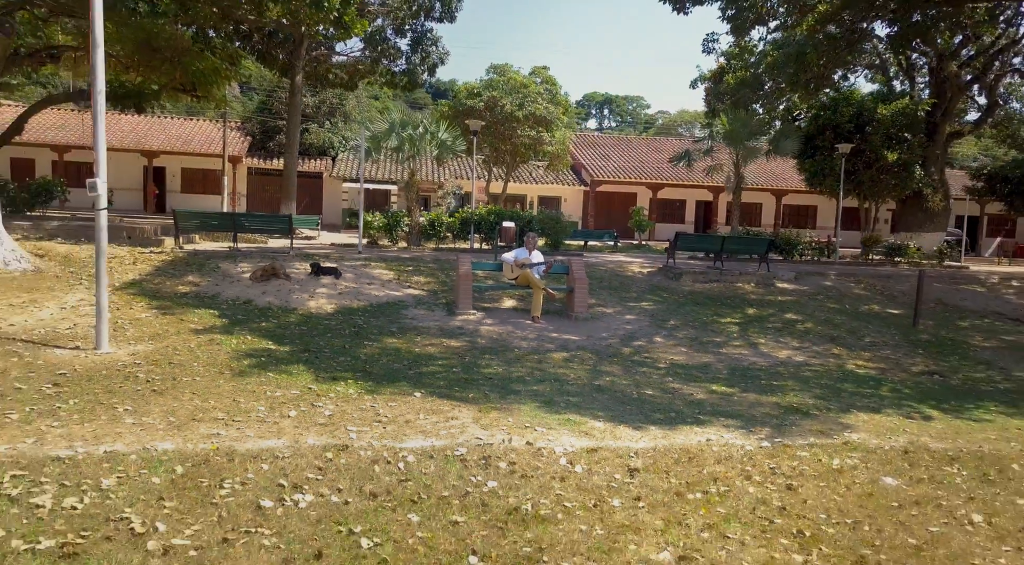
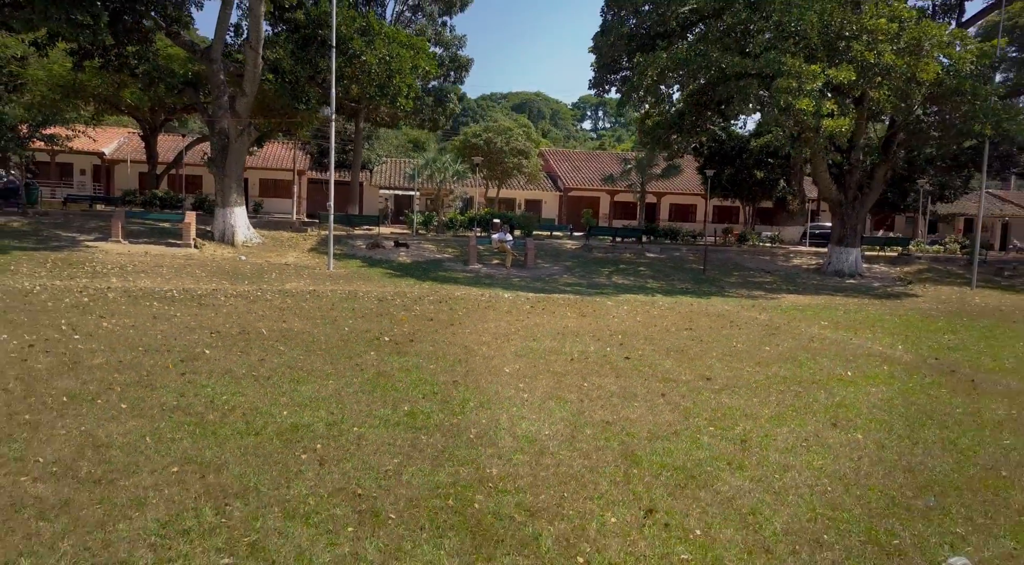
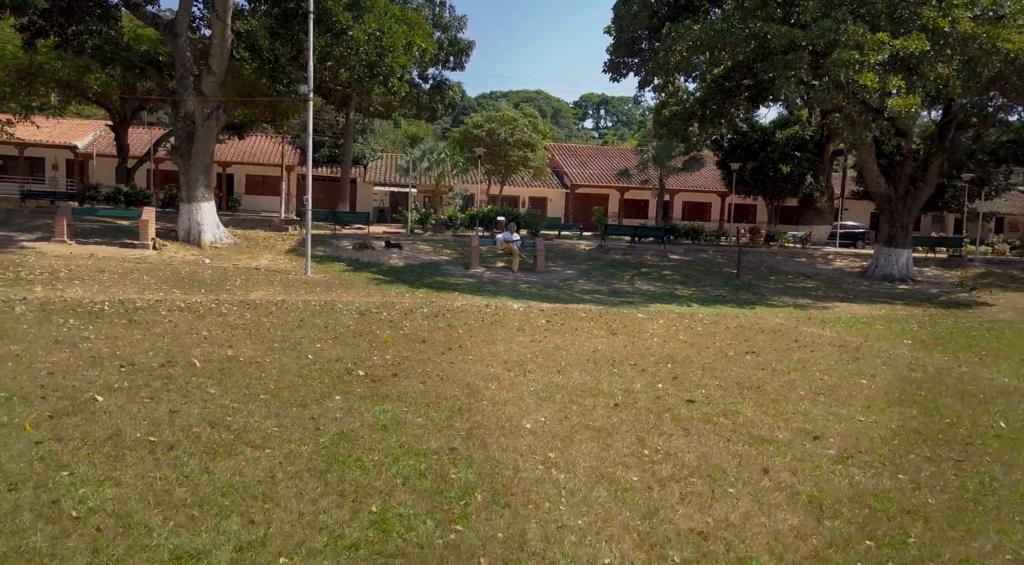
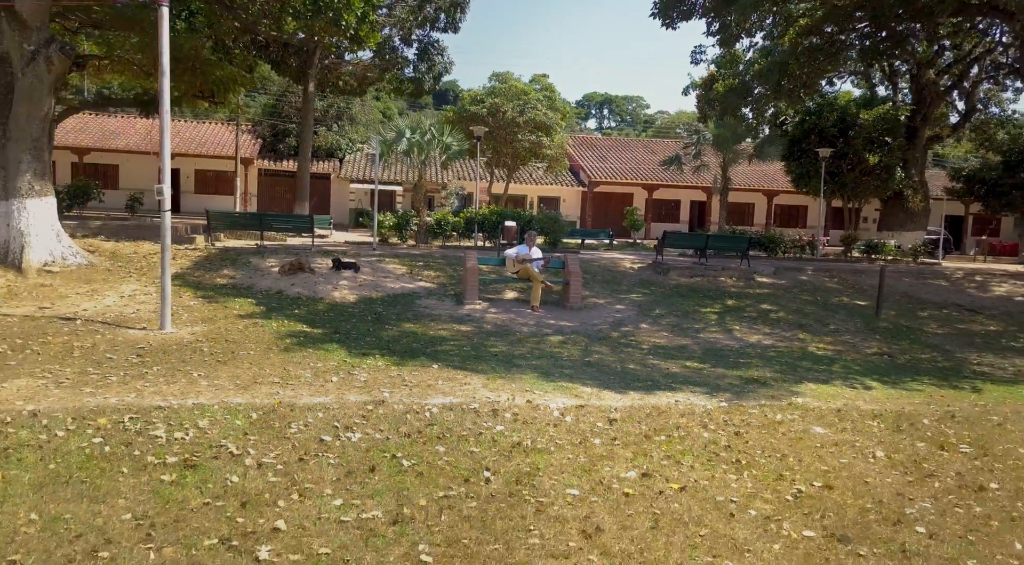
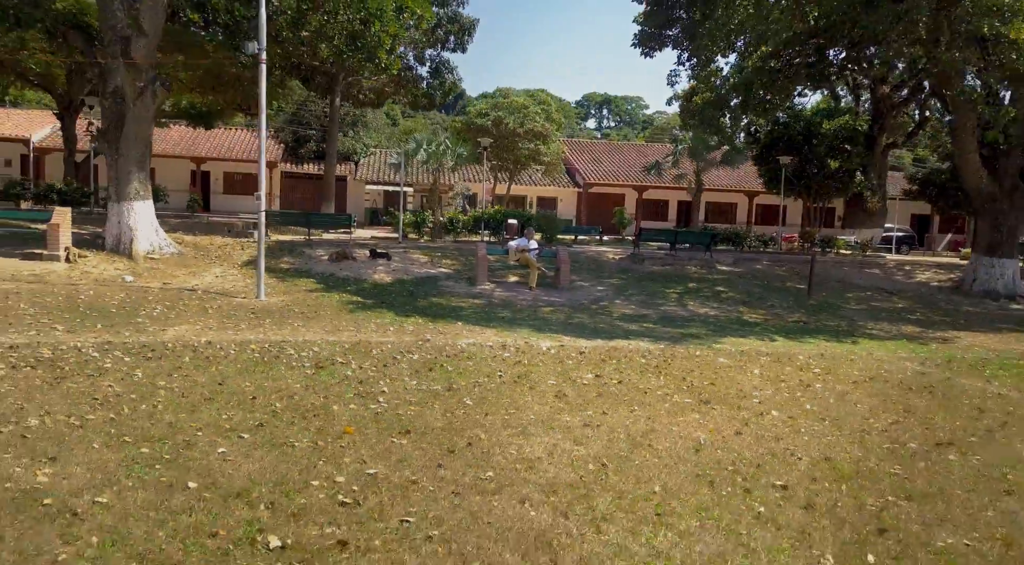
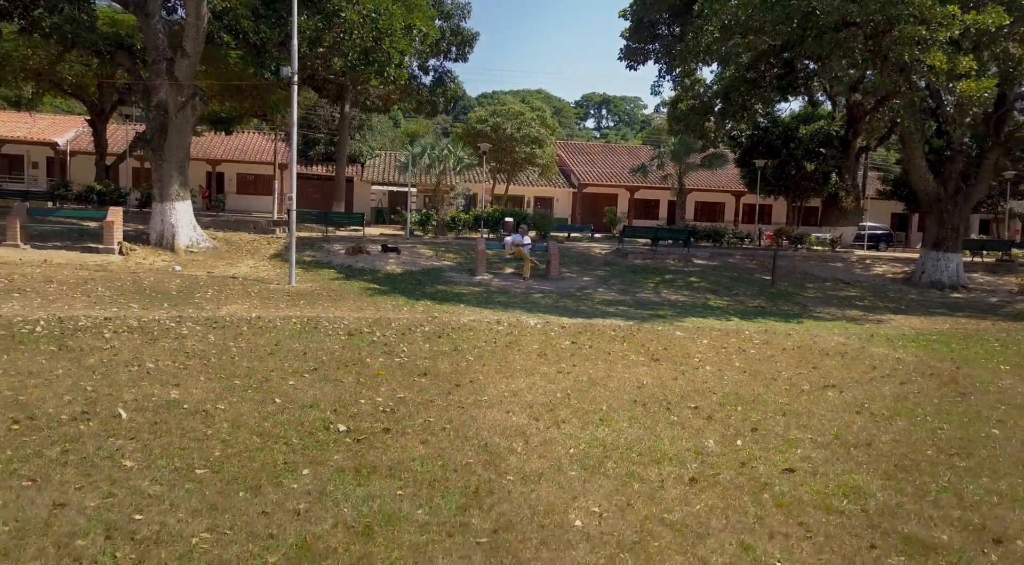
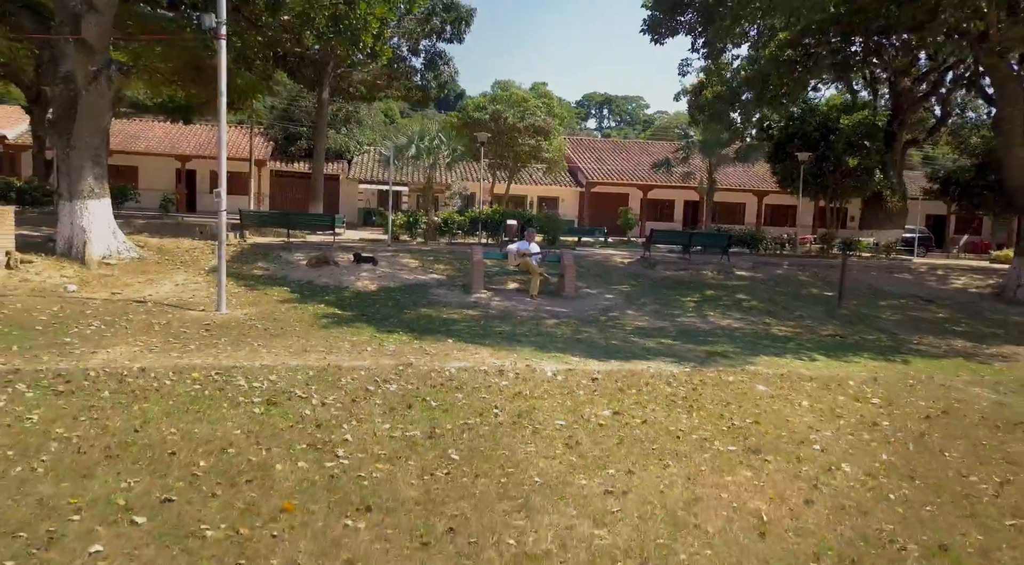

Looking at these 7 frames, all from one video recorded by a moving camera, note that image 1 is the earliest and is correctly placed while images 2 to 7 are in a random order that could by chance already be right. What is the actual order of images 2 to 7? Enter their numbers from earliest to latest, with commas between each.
4, 7, 5, 6, 3, 2
